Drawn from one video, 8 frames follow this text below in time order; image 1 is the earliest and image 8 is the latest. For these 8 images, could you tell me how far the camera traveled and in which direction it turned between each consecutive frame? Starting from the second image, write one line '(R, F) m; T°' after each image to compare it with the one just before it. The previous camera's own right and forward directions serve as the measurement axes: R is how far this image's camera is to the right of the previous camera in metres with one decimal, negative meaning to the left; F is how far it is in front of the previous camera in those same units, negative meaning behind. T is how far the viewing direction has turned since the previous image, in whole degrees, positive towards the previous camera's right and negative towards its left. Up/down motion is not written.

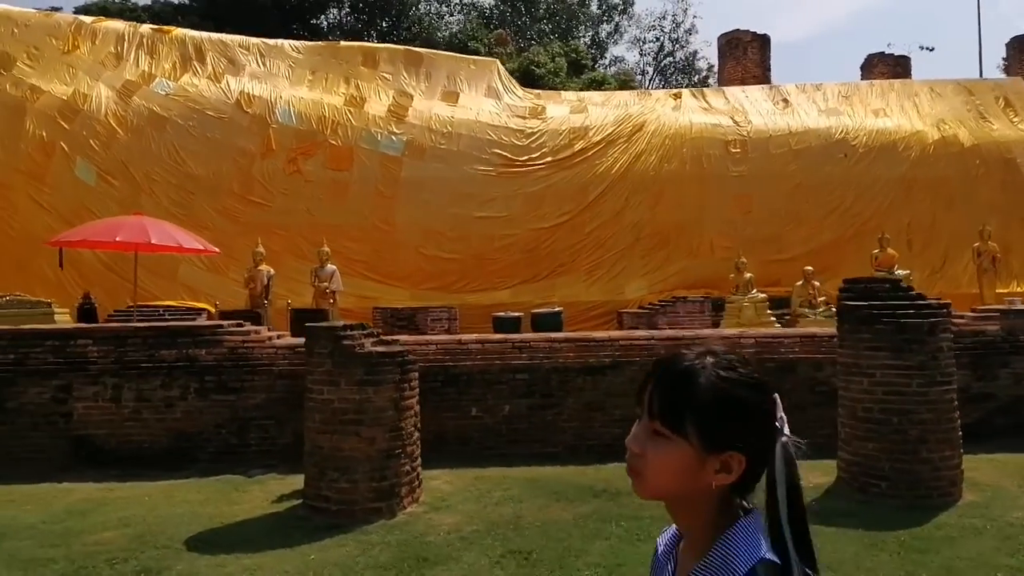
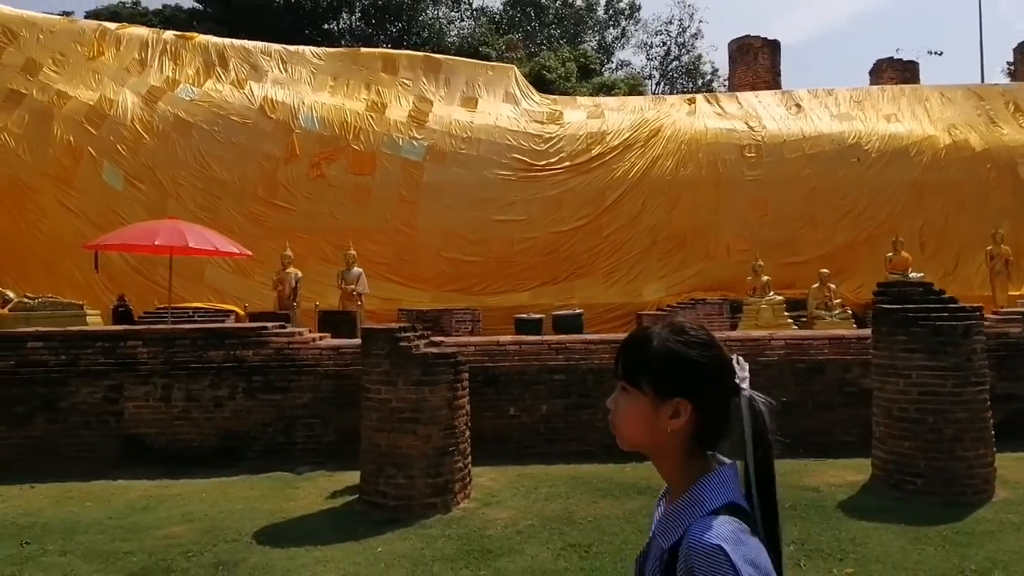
(-0.8, -0.2) m; 0°
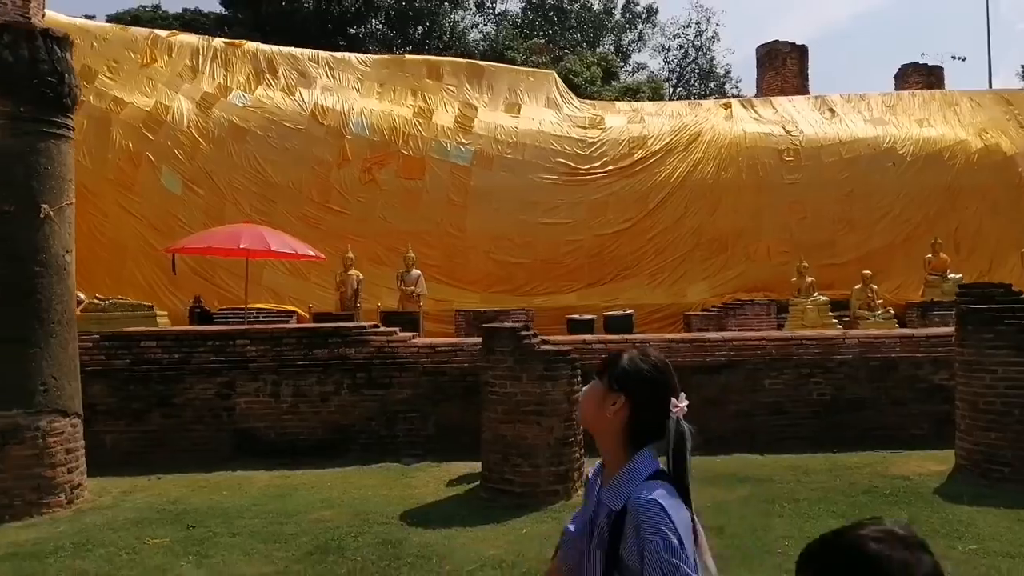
(-2.0, -0.4) m; 0°
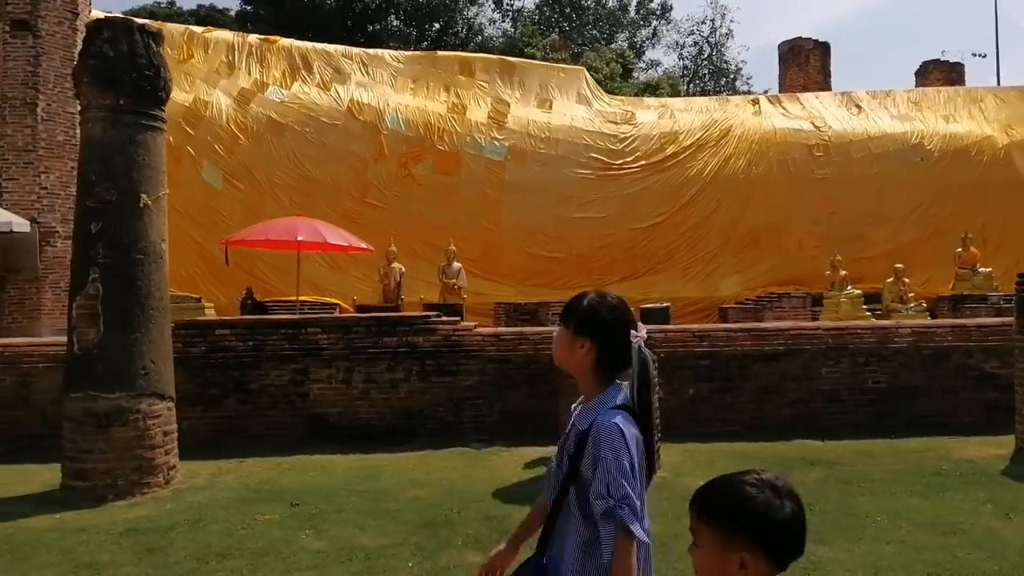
(-1.4, -0.2) m; 0°
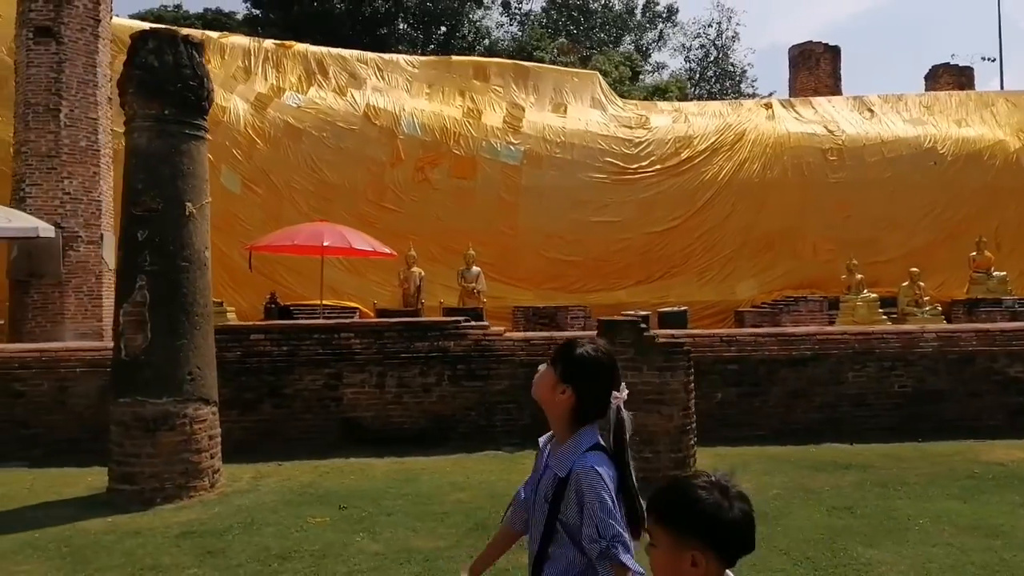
(-0.7, -0.1) m; 0°
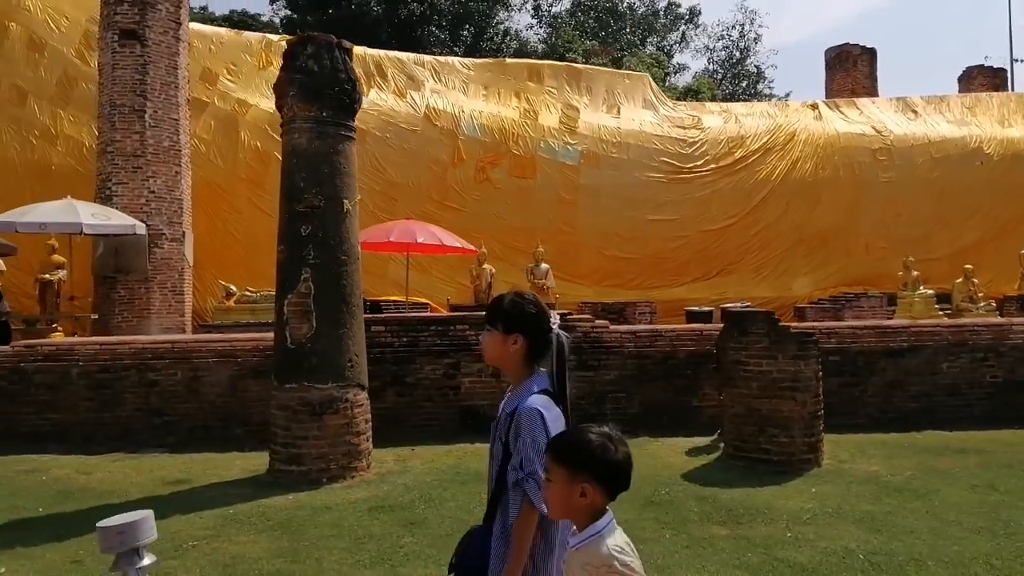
(-2.6, -0.3) m; 0°
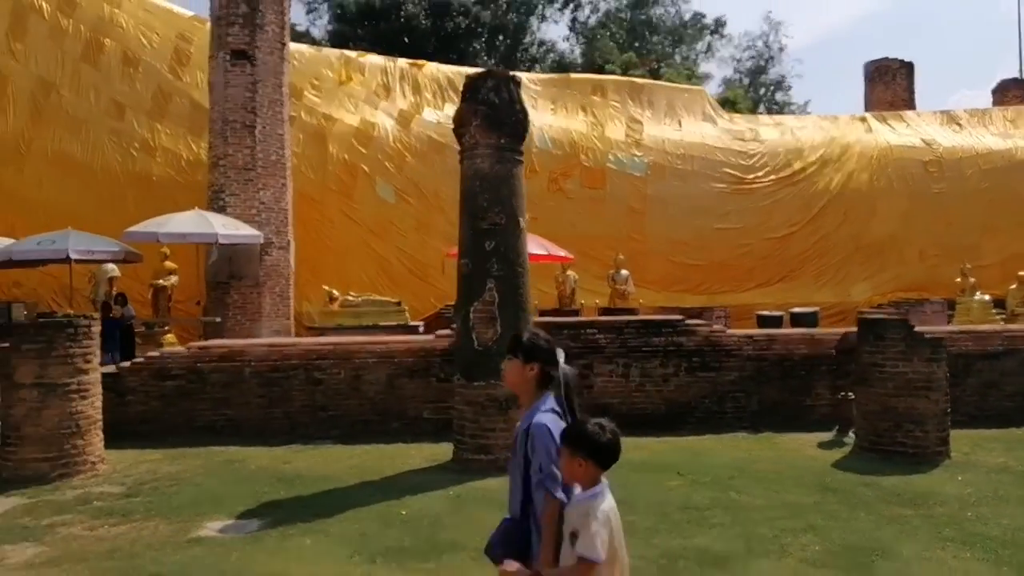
(-3.3, -0.7) m; 0°
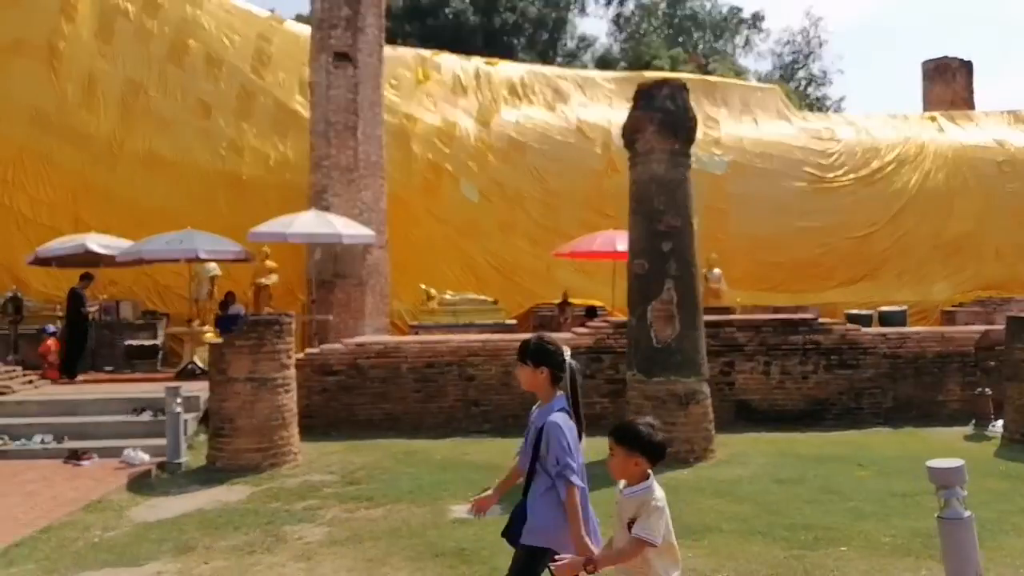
(-3.8, -0.3) m; 0°
